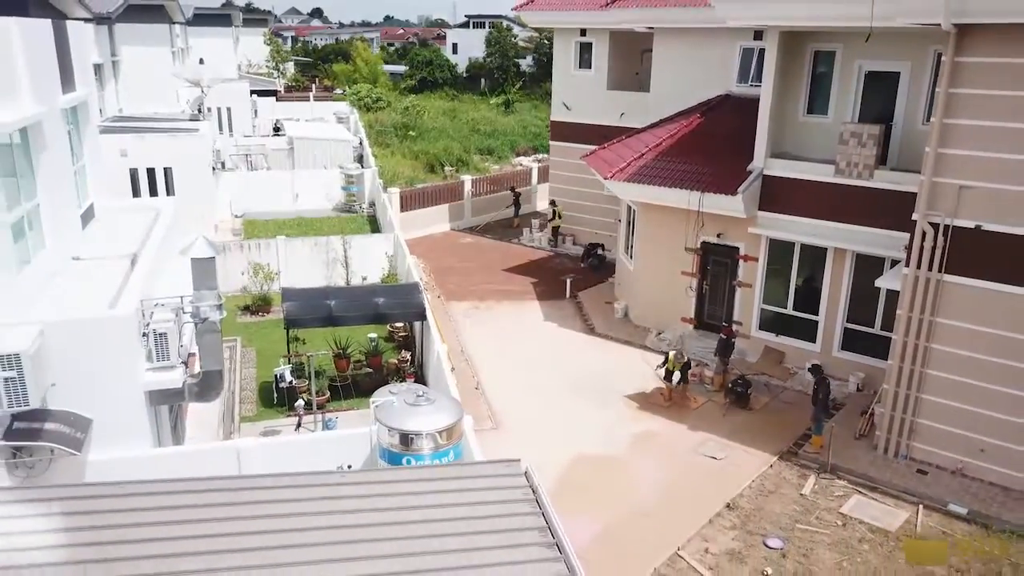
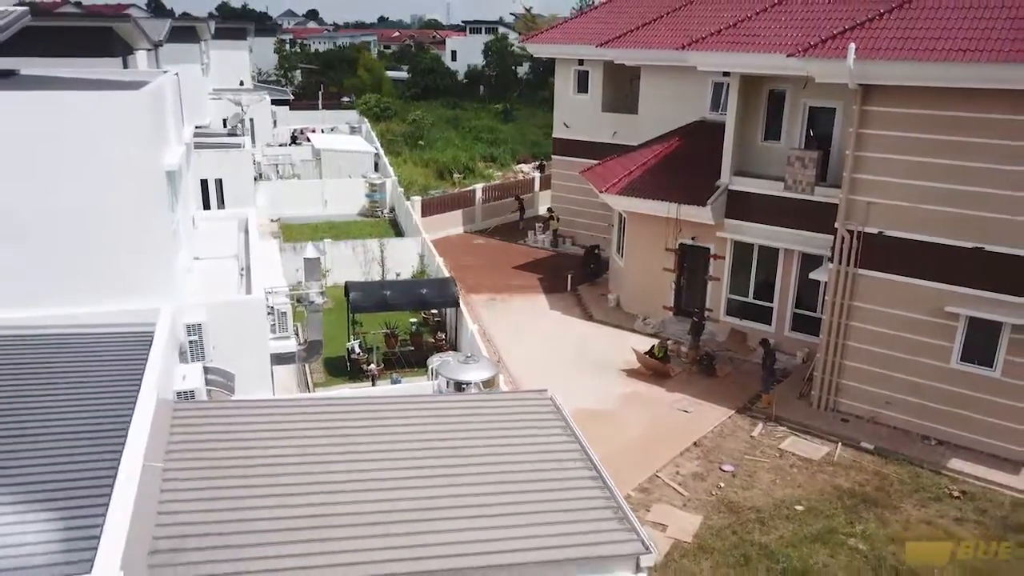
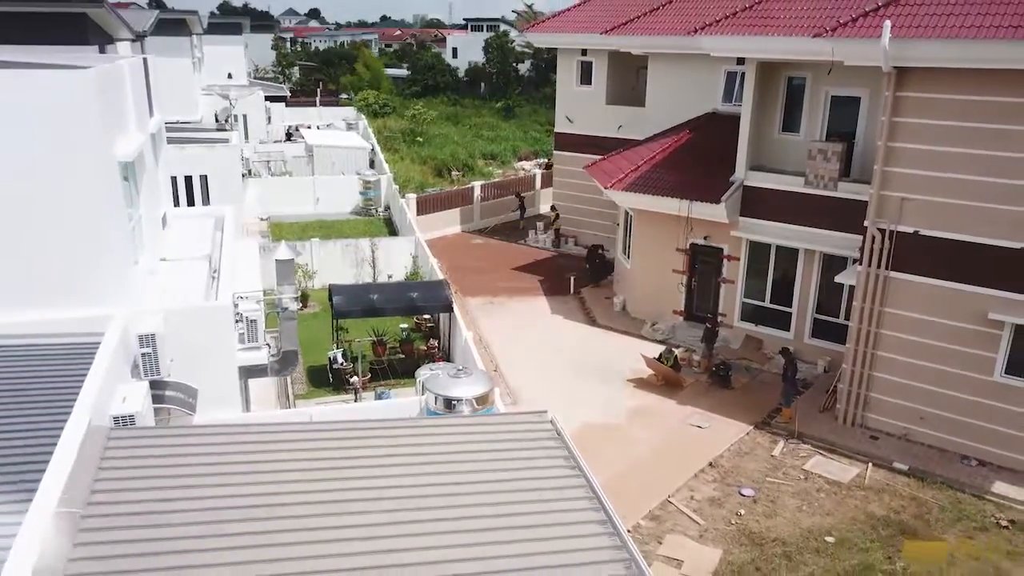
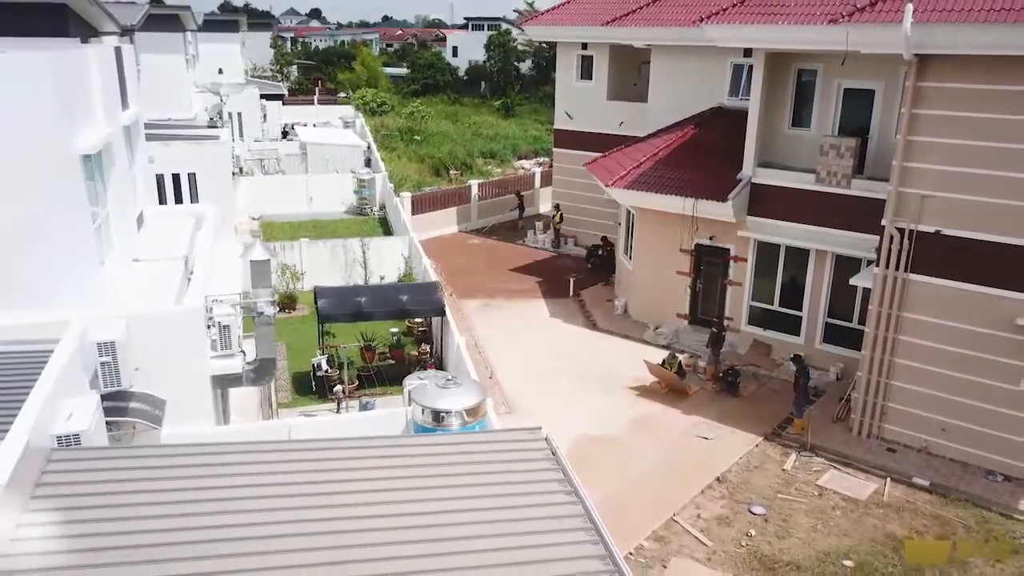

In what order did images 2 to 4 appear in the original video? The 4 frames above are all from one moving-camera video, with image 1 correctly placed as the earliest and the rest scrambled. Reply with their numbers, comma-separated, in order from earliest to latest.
4, 3, 2
